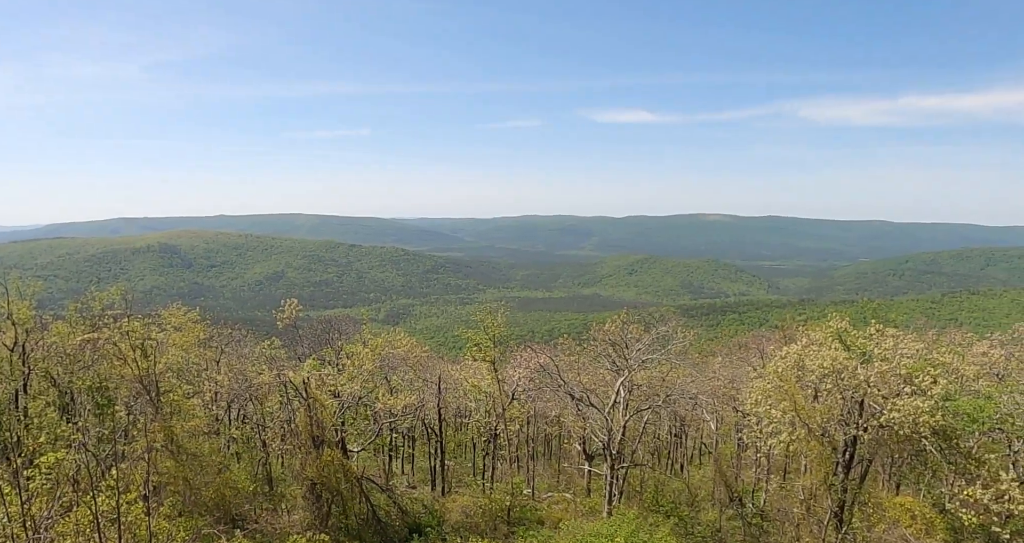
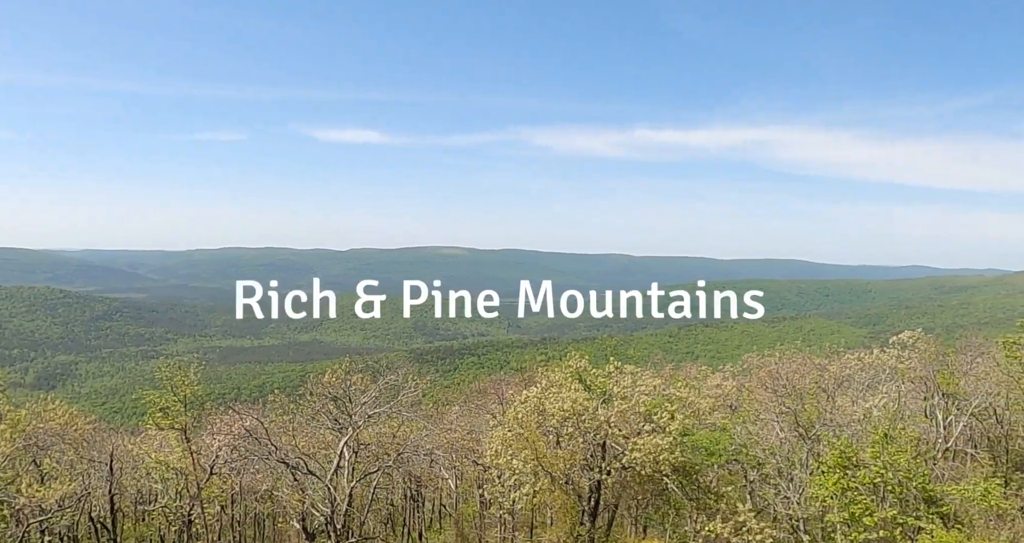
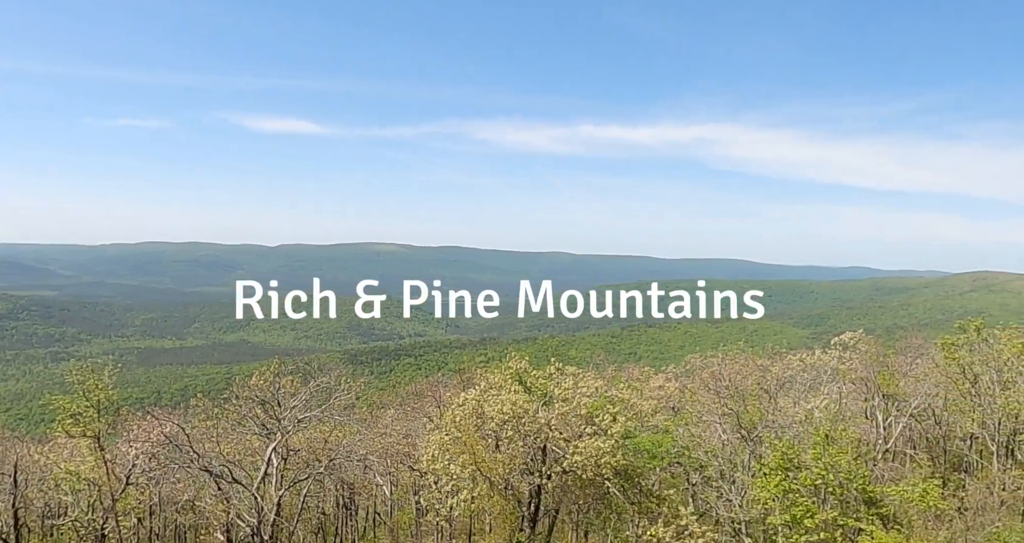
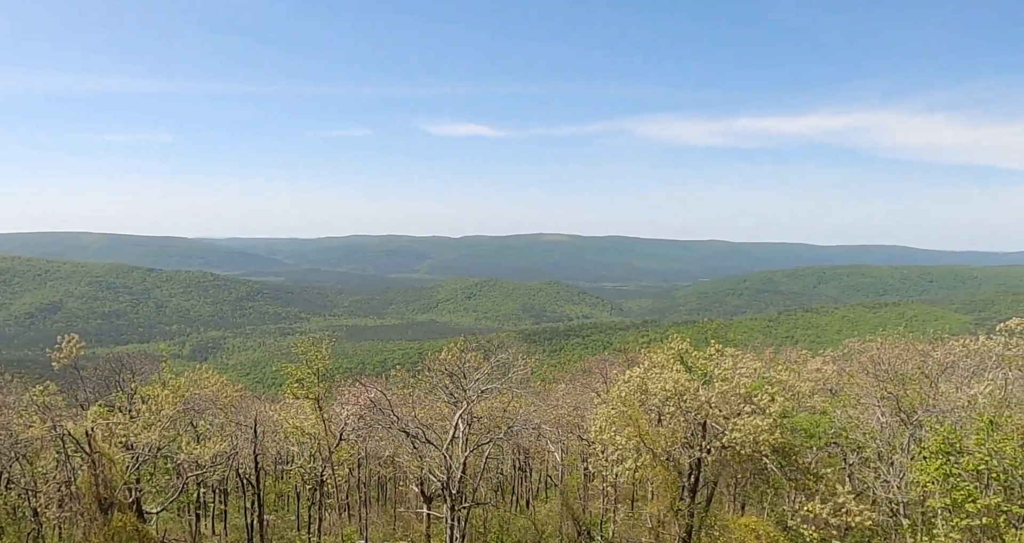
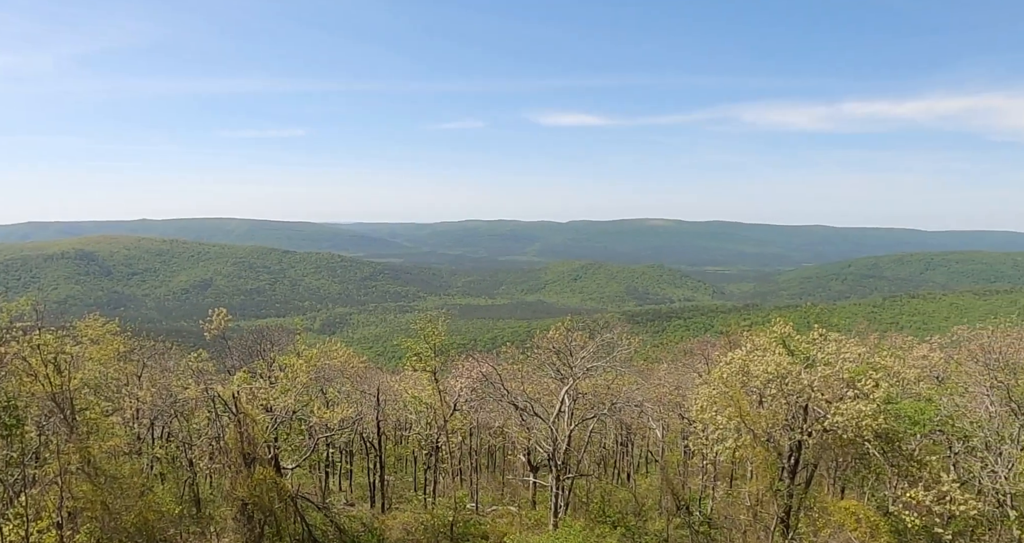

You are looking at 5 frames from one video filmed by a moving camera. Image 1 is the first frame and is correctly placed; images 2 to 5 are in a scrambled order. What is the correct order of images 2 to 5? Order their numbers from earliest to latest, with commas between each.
5, 4, 2, 3
